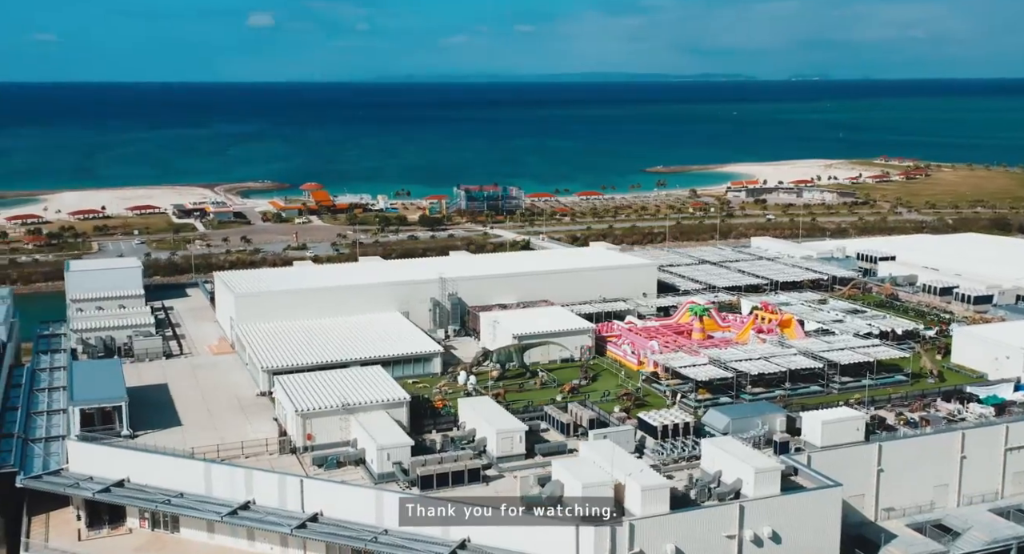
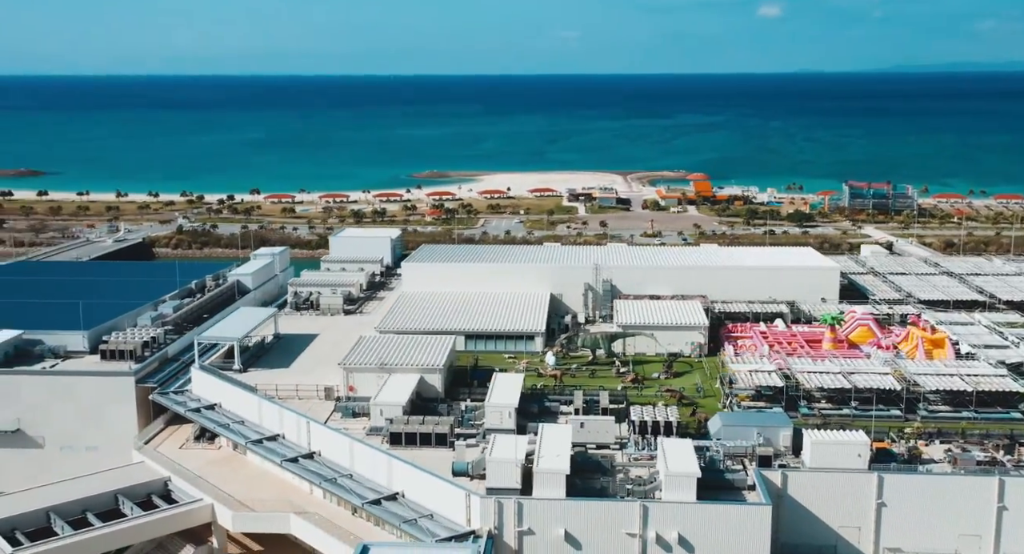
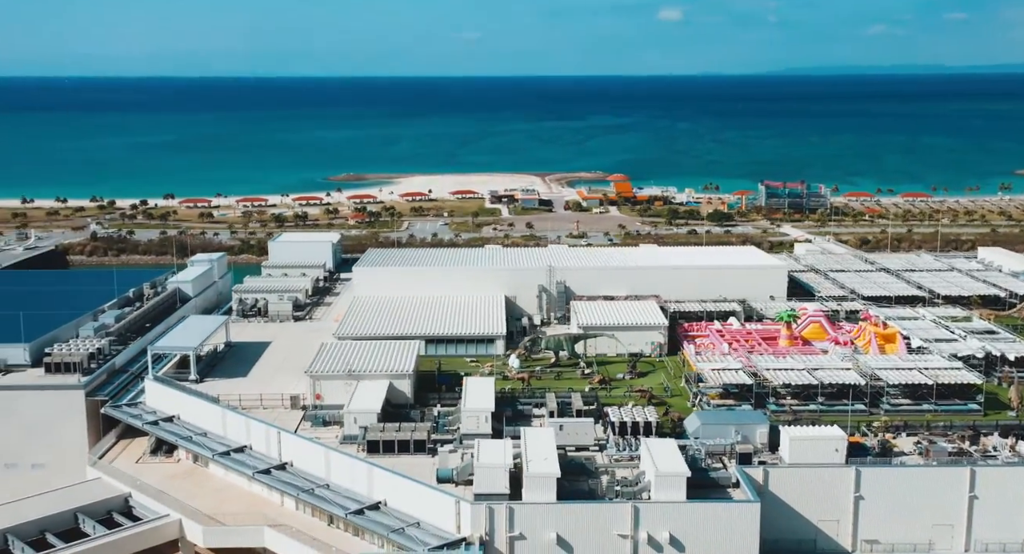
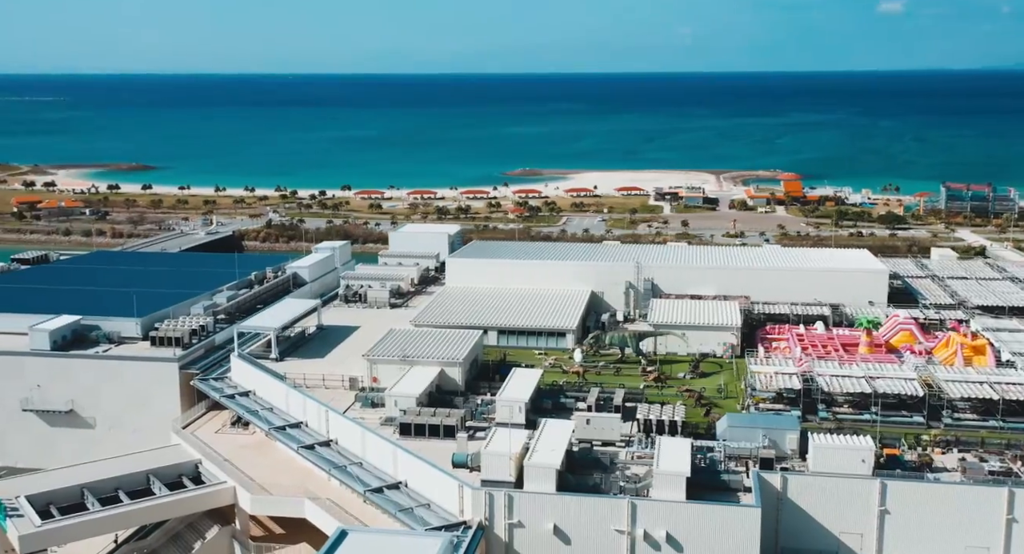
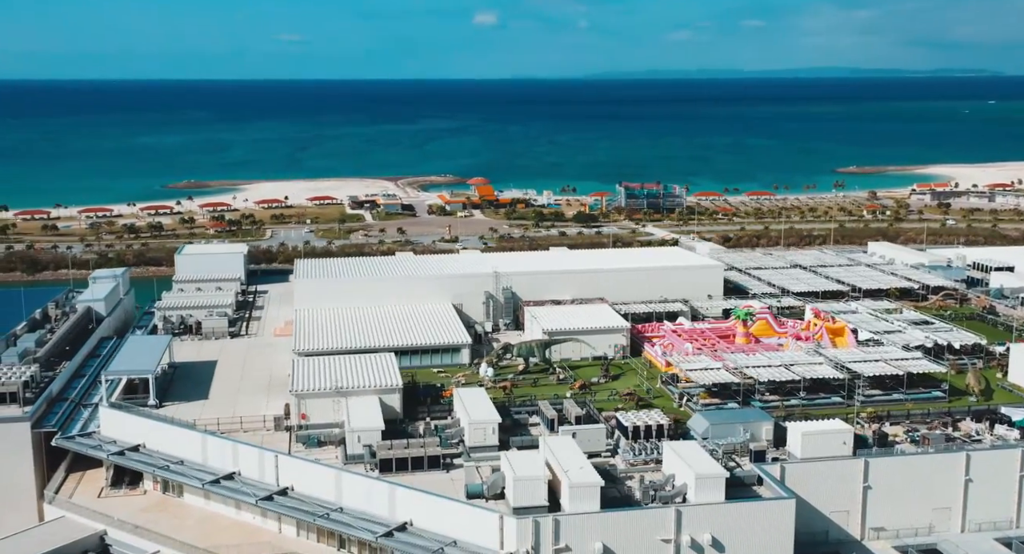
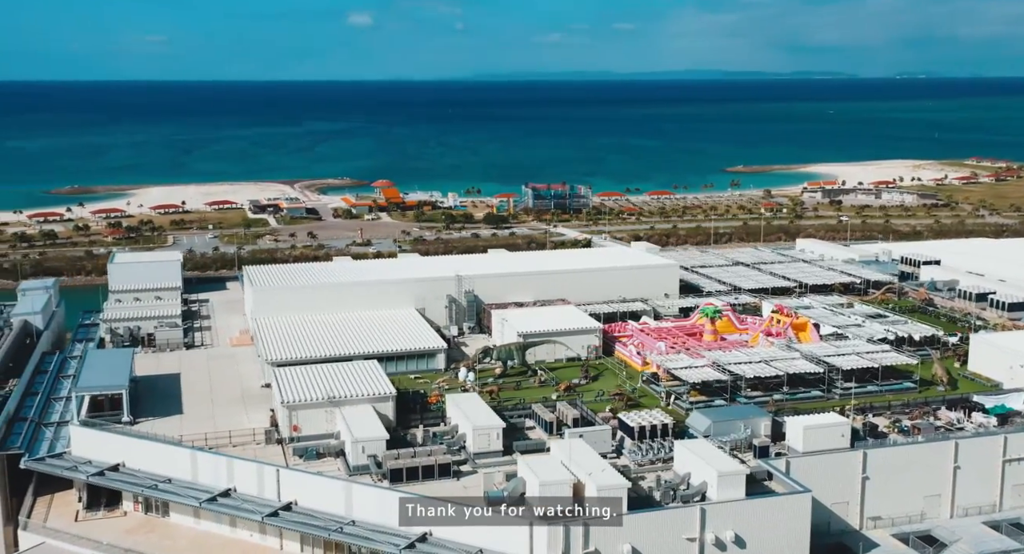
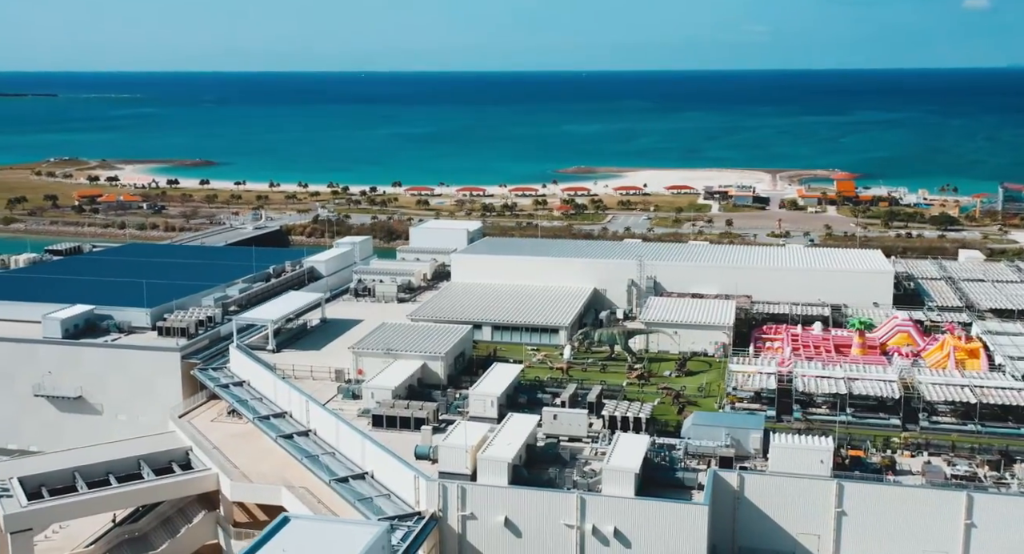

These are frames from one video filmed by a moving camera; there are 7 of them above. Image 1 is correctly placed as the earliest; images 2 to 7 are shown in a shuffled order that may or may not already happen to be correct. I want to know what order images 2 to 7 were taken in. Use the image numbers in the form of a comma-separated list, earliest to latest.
6, 5, 3, 2, 4, 7
